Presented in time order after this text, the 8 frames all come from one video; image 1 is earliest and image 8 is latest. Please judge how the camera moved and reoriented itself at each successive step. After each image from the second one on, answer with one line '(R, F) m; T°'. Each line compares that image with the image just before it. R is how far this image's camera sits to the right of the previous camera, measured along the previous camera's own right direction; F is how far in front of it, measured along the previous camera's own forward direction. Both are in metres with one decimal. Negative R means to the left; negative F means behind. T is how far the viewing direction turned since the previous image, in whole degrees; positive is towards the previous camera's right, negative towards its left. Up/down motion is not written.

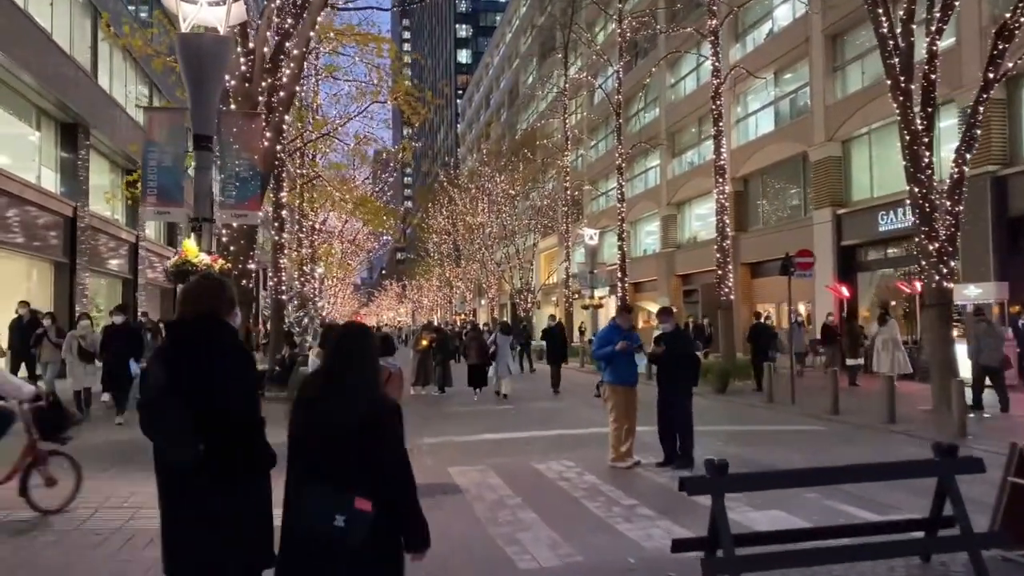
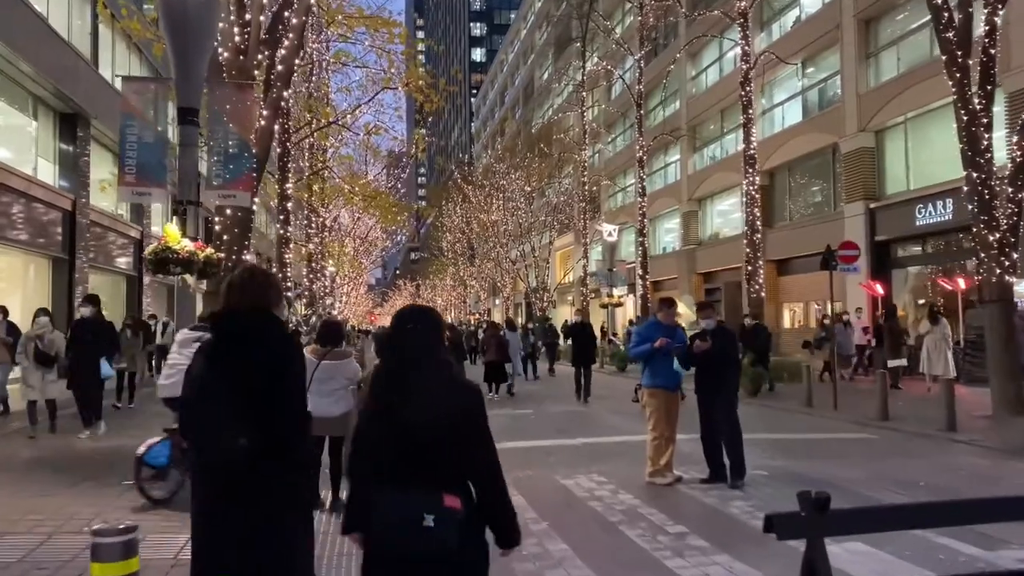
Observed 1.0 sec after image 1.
(-0.1, +1.1) m; -1°
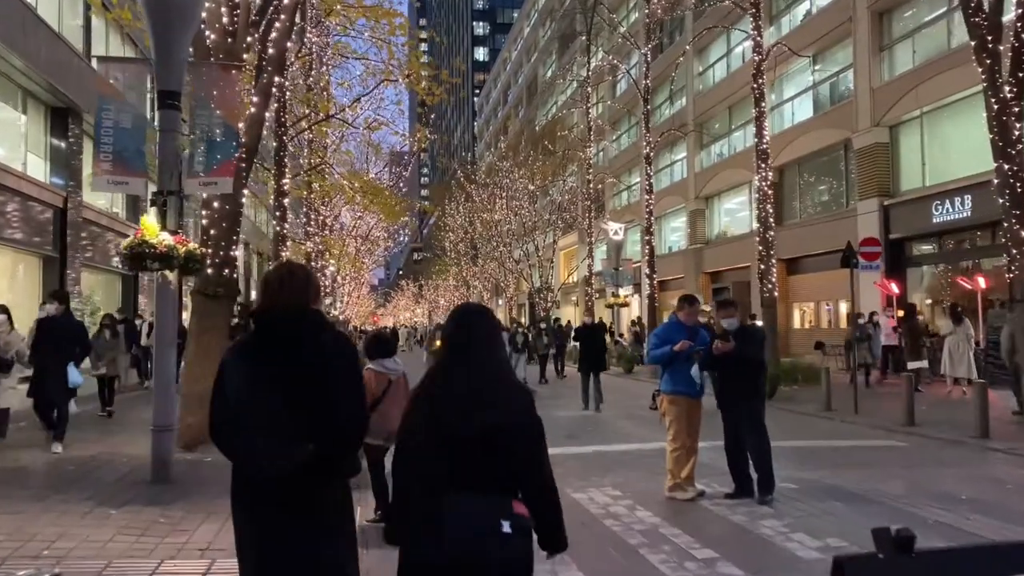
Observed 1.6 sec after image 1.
(0.0, +0.7) m; 0°
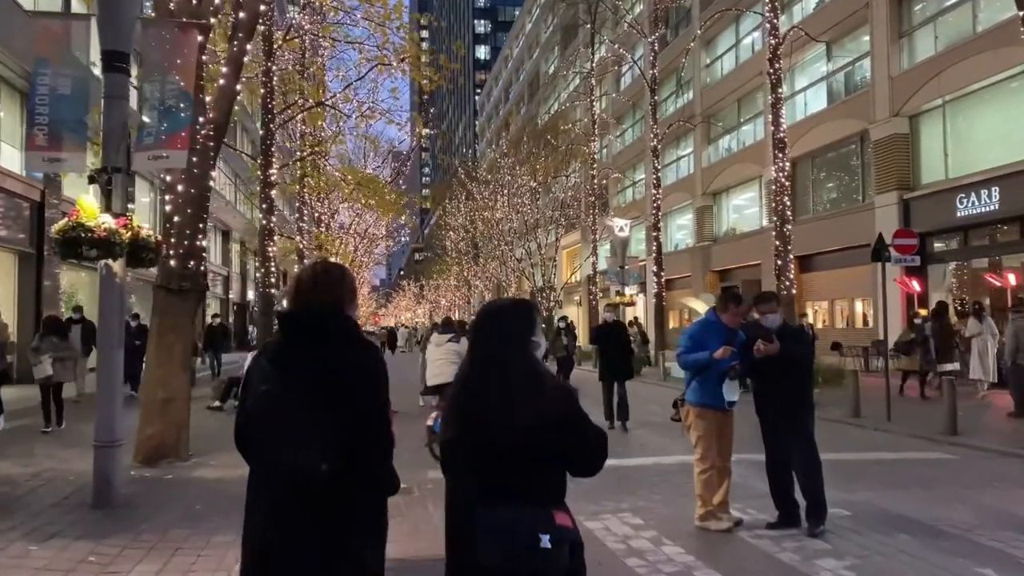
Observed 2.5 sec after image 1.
(0.0, +1.1) m; 0°
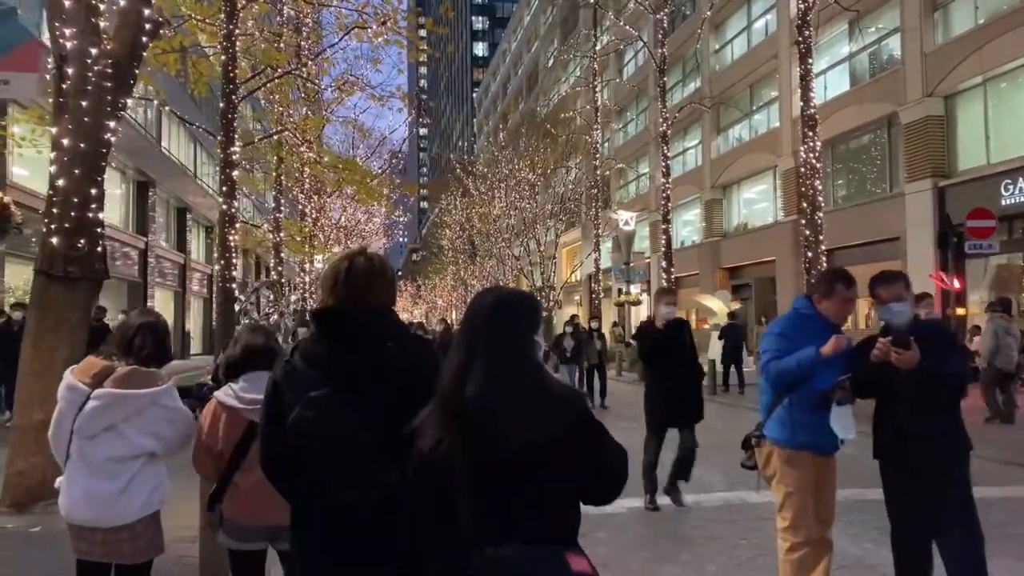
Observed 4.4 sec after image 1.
(0.0, +2.1) m; 0°
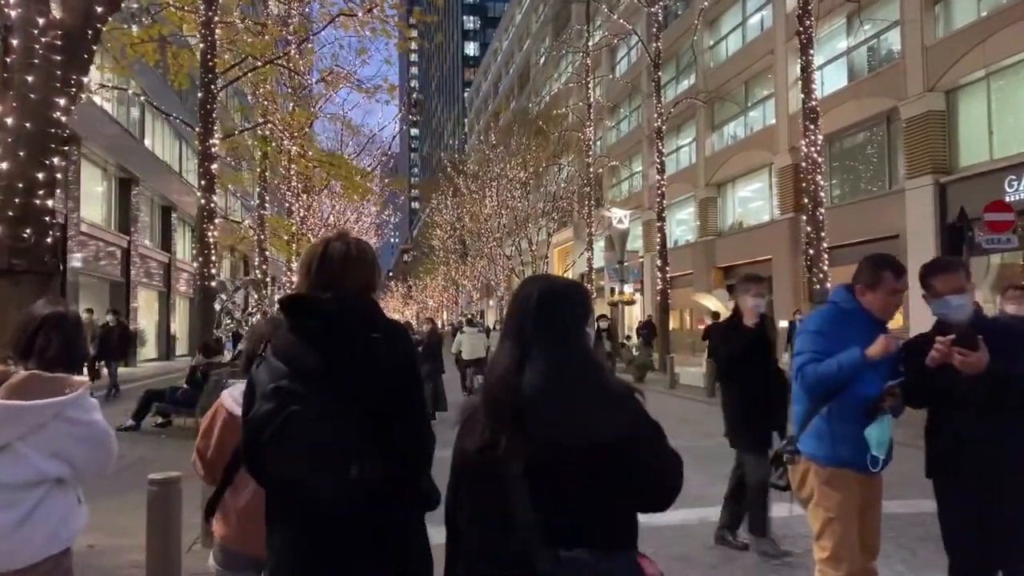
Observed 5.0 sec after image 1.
(0.0, +0.6) m; +1°
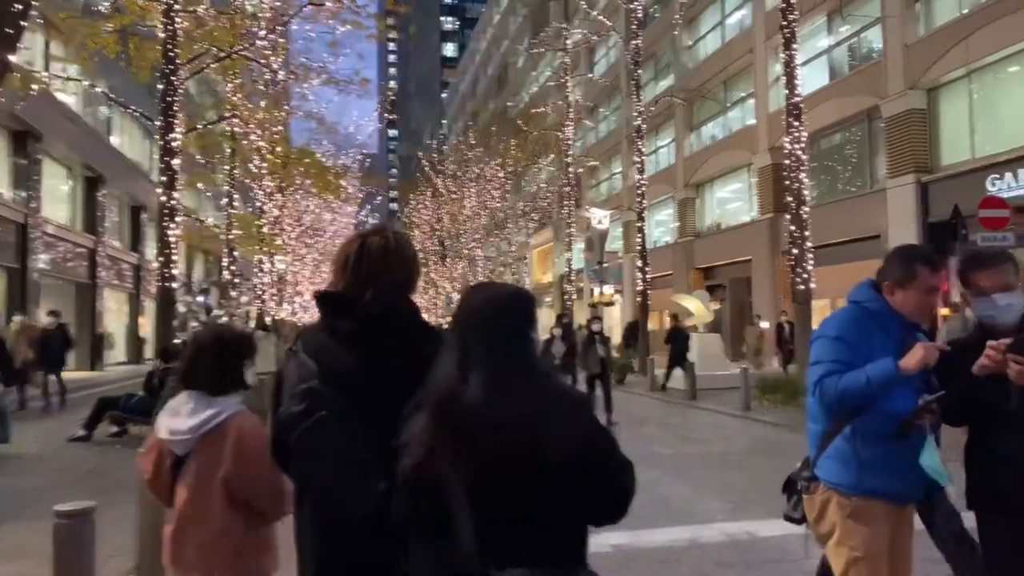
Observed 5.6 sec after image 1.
(0.0, +0.5) m; +1°
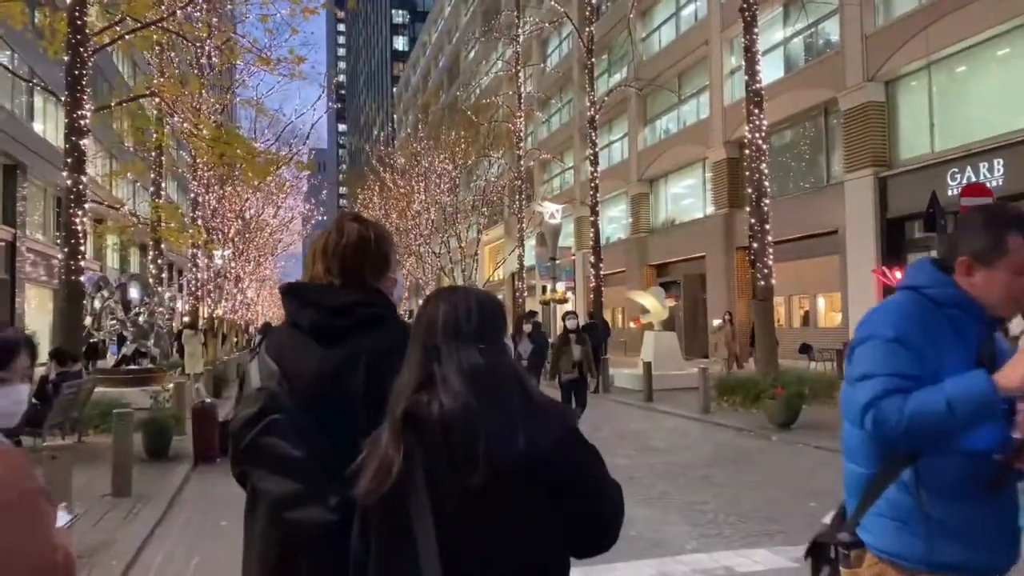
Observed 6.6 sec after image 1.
(+0.1, +1.0) m; +3°
